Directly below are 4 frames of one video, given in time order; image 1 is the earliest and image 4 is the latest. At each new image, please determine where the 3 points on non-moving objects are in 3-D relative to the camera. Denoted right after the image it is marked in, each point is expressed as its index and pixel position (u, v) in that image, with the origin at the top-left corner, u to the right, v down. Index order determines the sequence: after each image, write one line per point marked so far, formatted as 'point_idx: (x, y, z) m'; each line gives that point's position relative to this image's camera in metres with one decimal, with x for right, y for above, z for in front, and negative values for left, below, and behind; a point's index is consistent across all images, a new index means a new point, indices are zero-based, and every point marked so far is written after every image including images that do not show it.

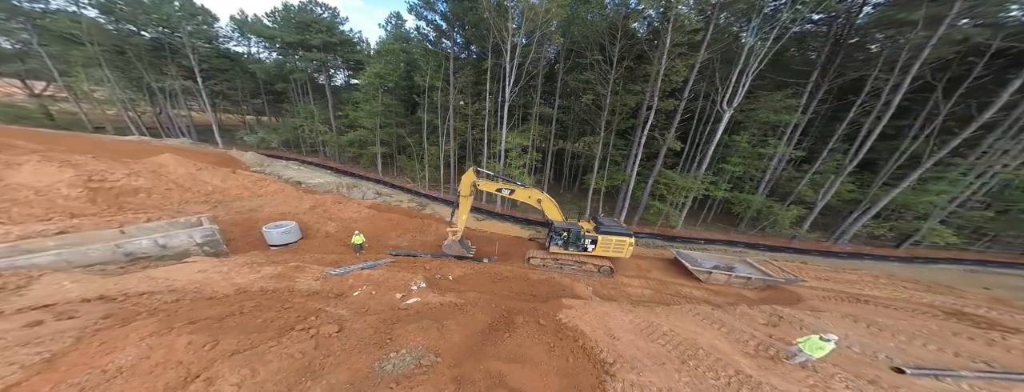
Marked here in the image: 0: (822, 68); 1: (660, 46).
0: (+14.8, +6.3, +11.5) m
1: (+5.9, +6.4, +9.8) m
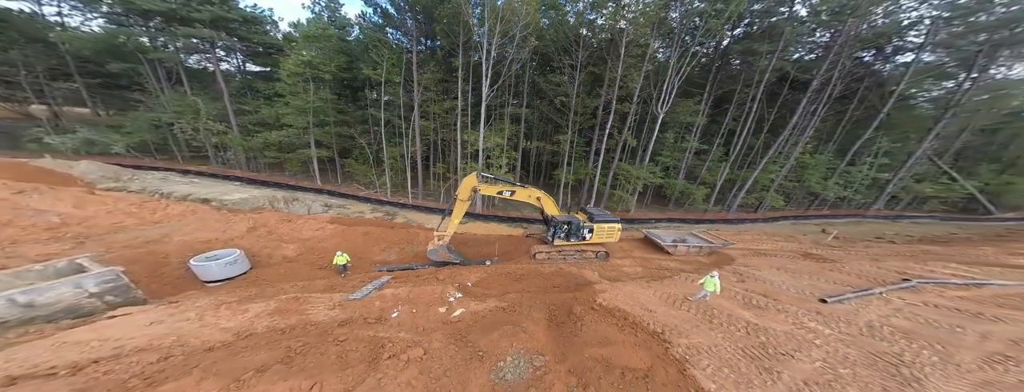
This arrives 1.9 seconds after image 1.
0: (+12.9, +7.4, +15.0) m
1: (+4.7, +6.8, +11.2) m
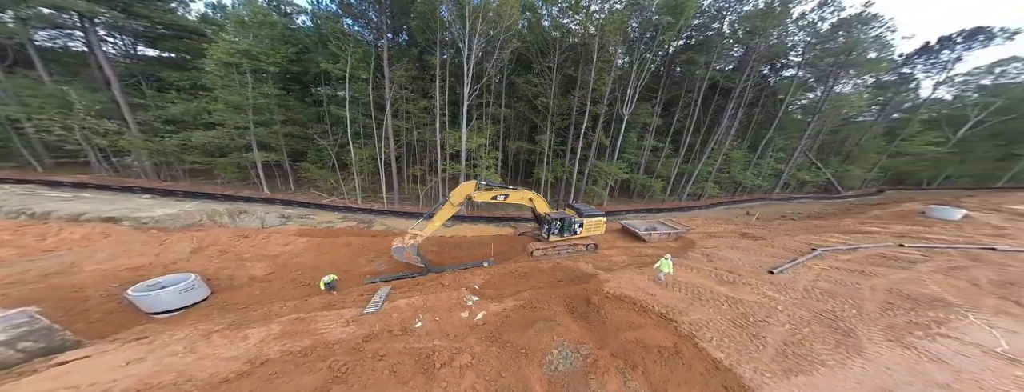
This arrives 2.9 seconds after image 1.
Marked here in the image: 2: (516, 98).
0: (+11.1, +8.0, +16.9) m
1: (+3.6, +7.0, +11.9) m
2: (+0.2, +5.9, +14.0) m
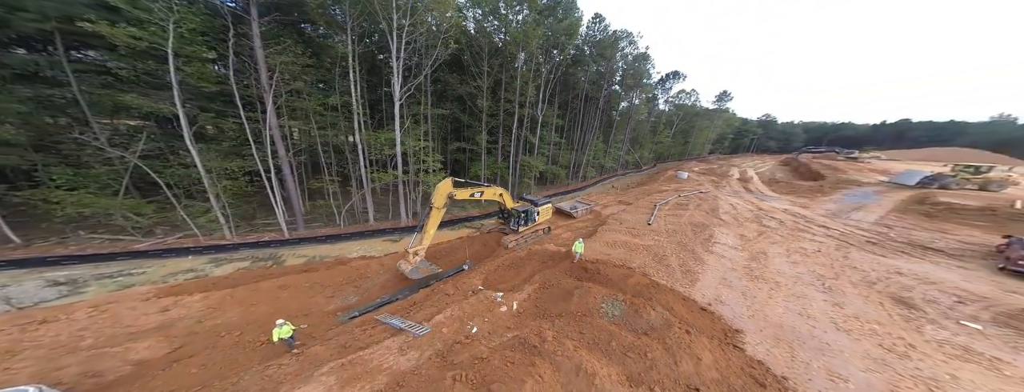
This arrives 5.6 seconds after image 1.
0: (+4.3, +9.2, +20.6) m
1: (-0.4, +7.4, +13.0) m
2: (-4.1, +5.8, +13.7) m
